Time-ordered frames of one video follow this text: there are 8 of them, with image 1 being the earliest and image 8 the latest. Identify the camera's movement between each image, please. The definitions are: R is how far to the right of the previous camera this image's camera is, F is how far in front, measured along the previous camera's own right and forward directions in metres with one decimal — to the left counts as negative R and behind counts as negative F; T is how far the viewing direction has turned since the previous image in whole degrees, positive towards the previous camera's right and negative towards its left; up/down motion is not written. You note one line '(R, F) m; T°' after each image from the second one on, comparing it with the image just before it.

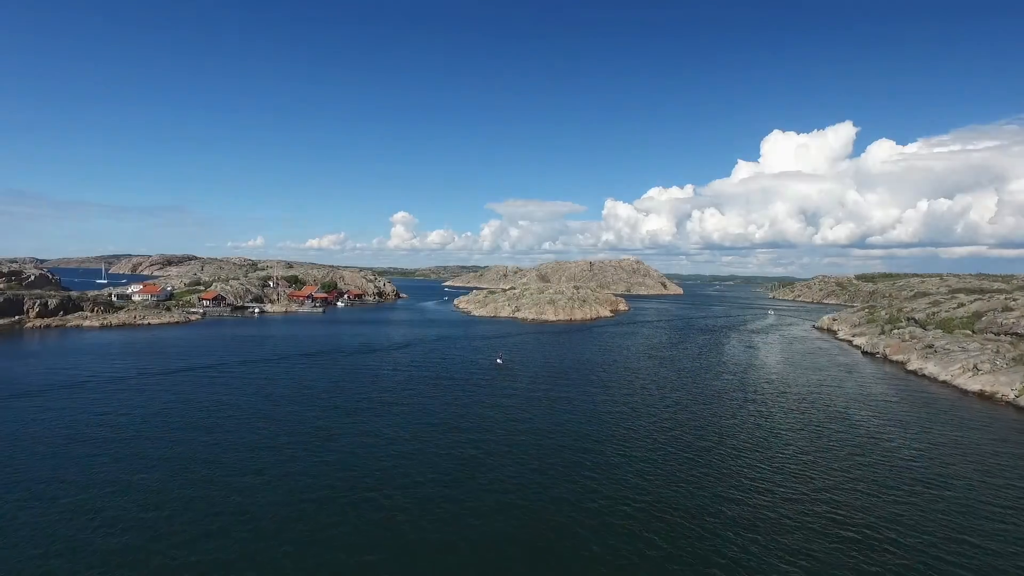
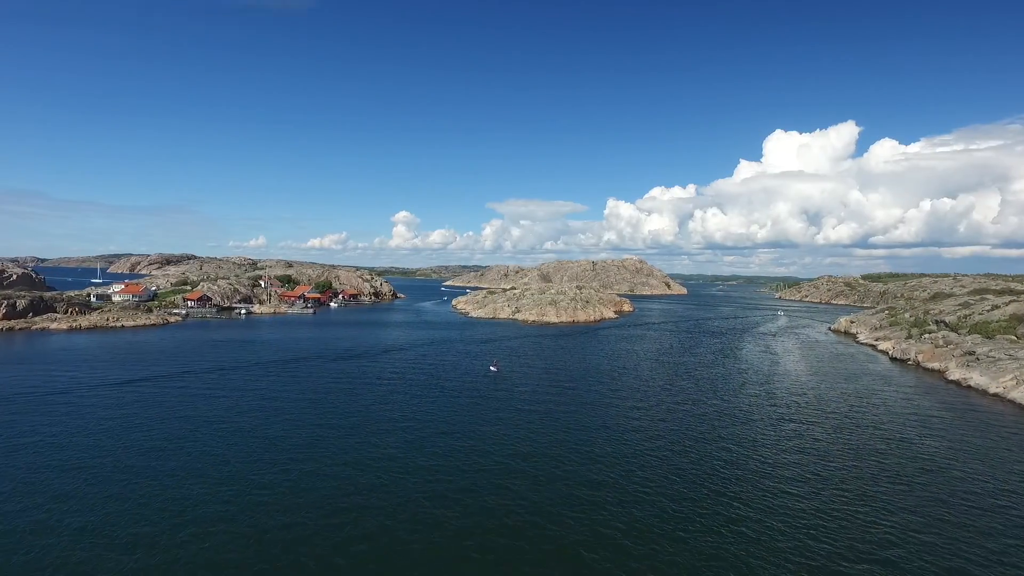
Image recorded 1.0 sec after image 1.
(+0.4, +6.5) m; 0°
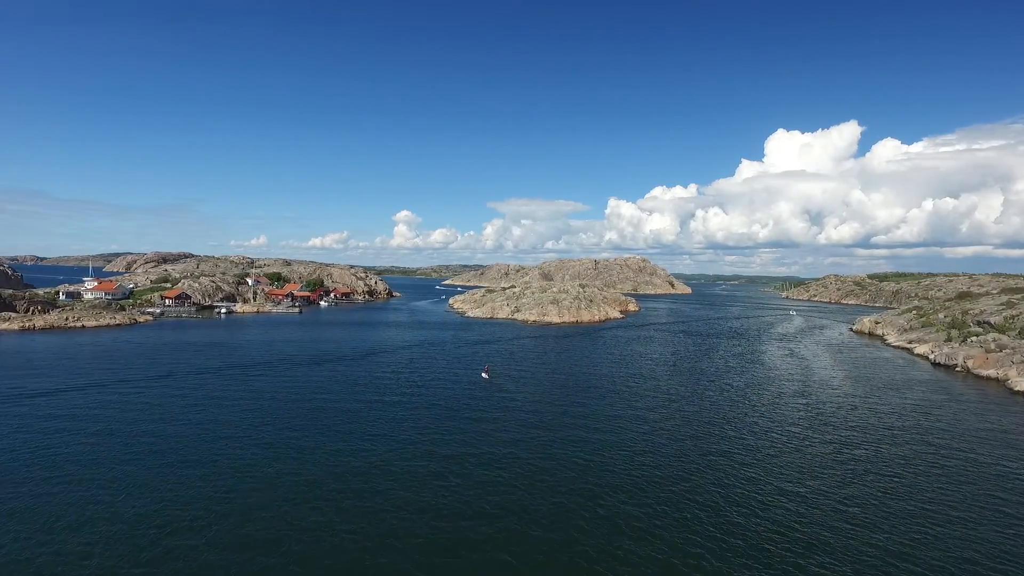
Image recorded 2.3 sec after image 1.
(+0.5, +8.2) m; 0°
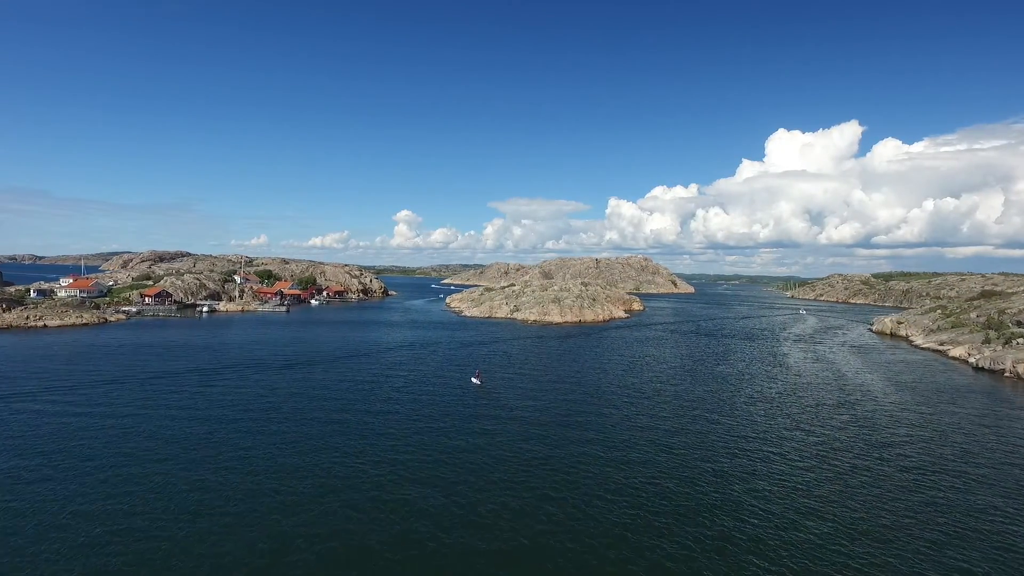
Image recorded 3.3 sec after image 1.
(+0.3, +6.5) m; 0°
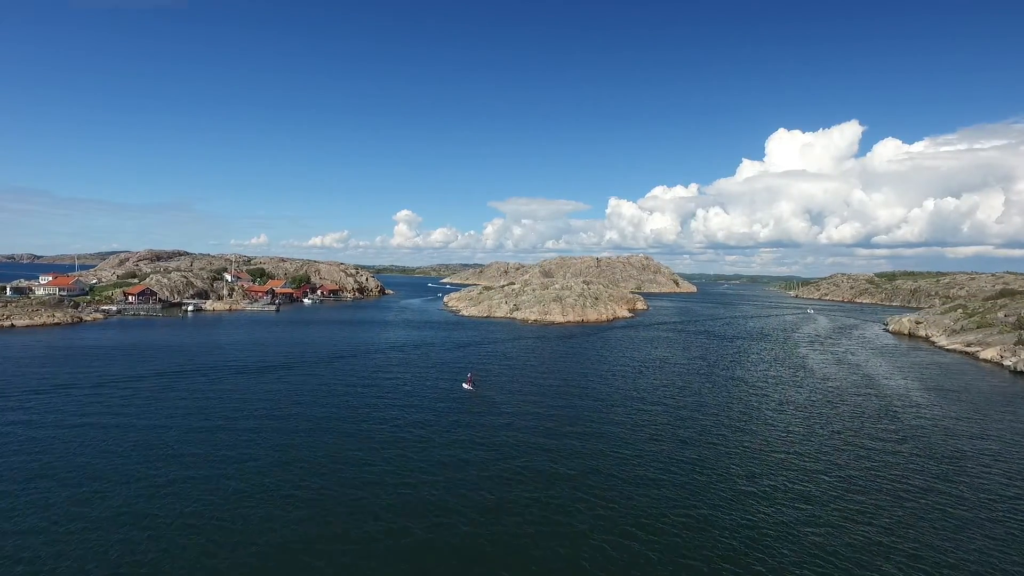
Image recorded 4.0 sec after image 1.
(+0.1, +4.9) m; 0°
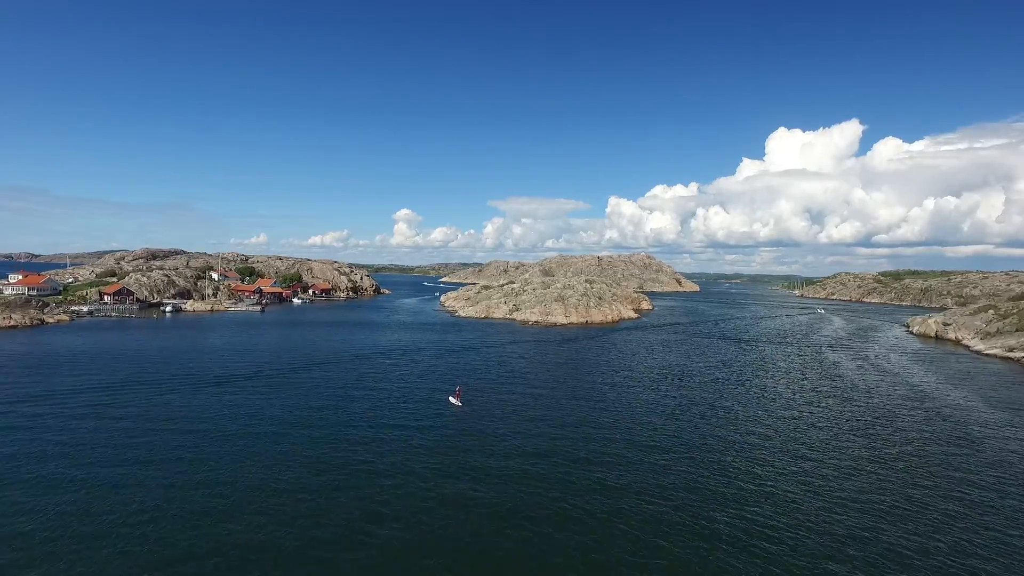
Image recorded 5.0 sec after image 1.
(+0.1, +6.5) m; 0°
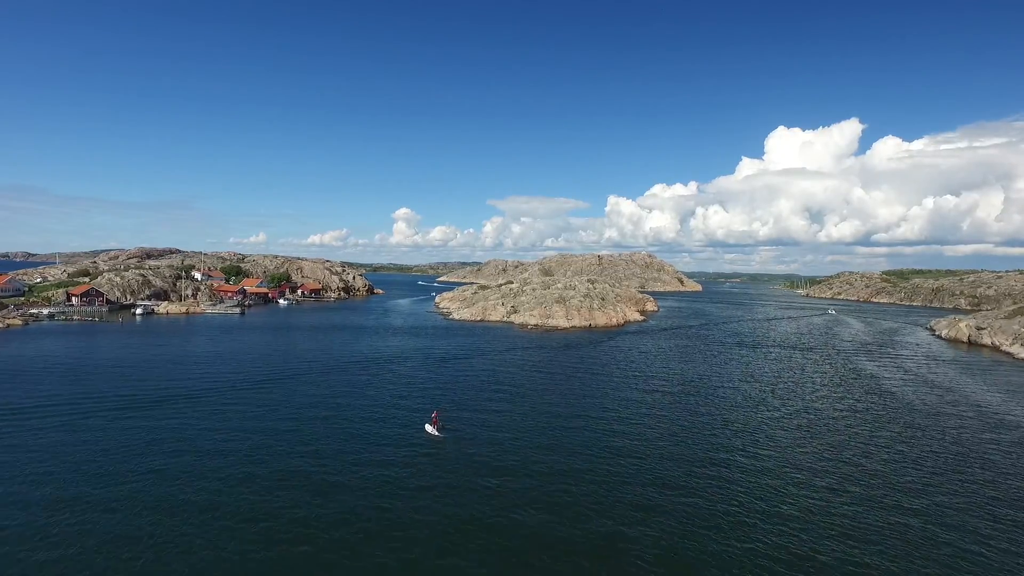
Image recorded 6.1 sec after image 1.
(+0.3, +7.1) m; 0°
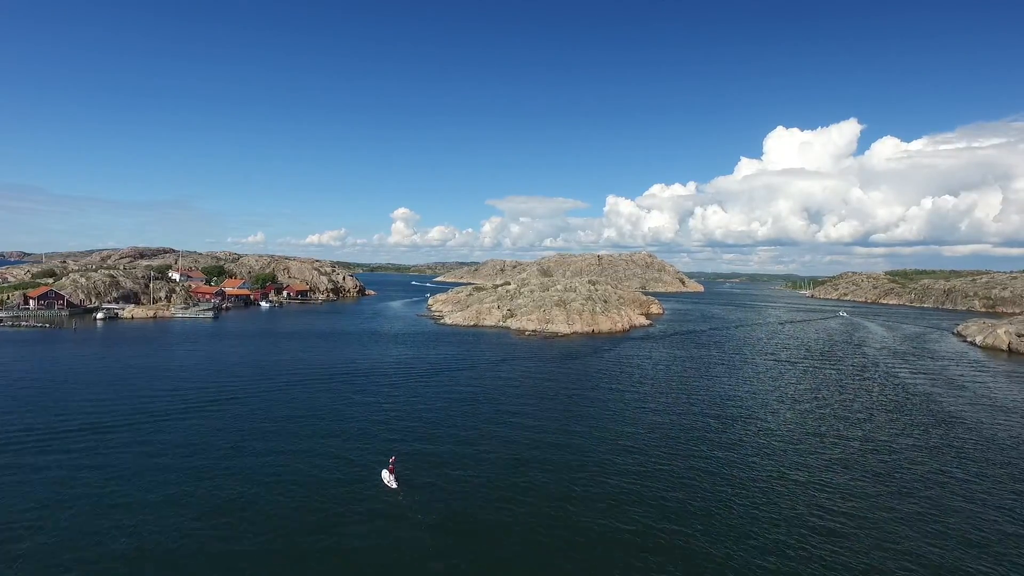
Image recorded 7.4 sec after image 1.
(+0.5, +7.6) m; 0°
